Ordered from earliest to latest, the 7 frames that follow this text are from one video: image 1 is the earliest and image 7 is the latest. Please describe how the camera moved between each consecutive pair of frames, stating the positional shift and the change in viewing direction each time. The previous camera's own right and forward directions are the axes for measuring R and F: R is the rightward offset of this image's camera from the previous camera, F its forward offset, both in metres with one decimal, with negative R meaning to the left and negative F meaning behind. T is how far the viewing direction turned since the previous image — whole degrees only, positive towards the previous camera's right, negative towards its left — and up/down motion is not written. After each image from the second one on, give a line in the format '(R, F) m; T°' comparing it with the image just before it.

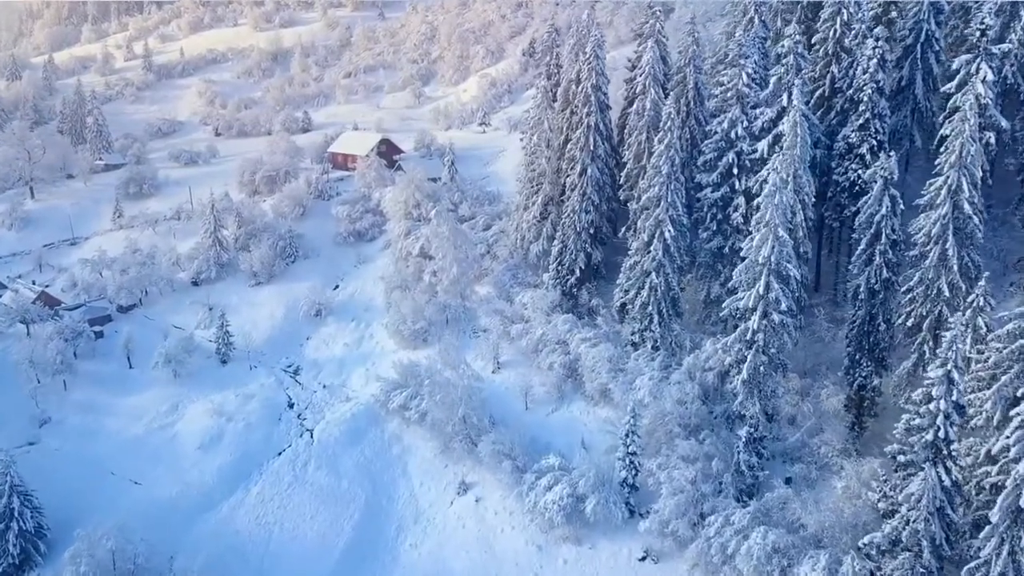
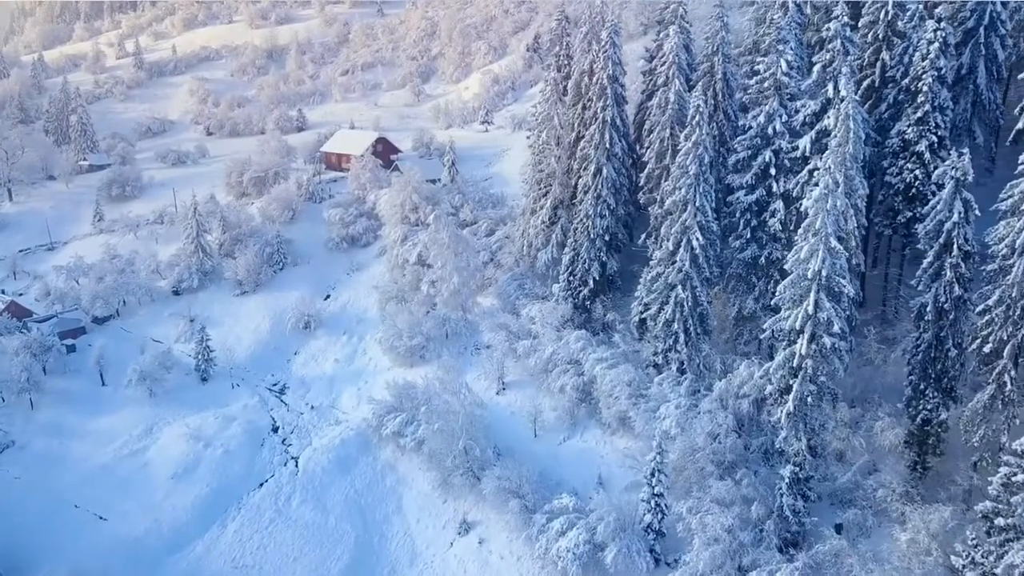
(-0.3, +3.9) m; 0°
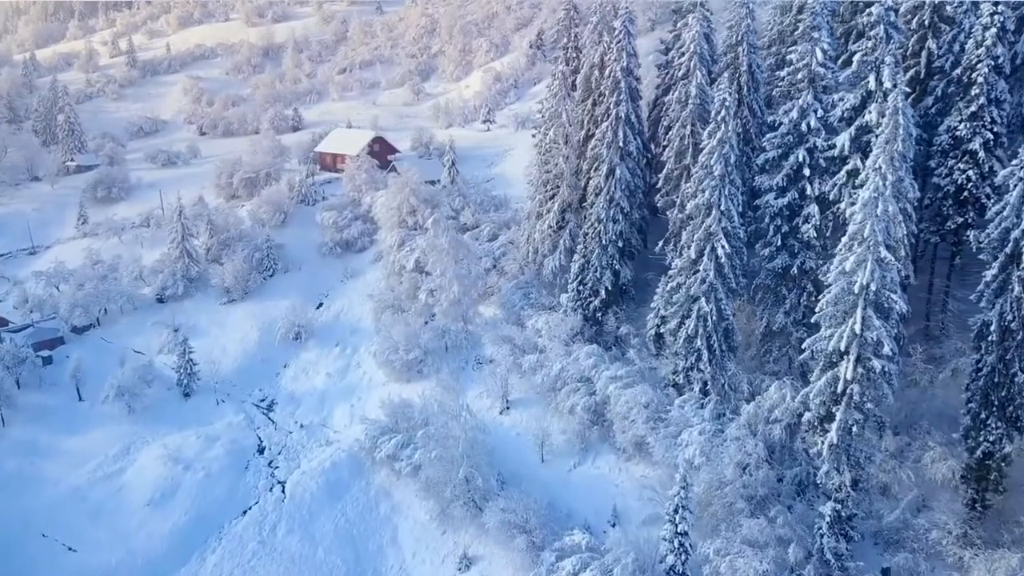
(-0.2, +2.8) m; 0°
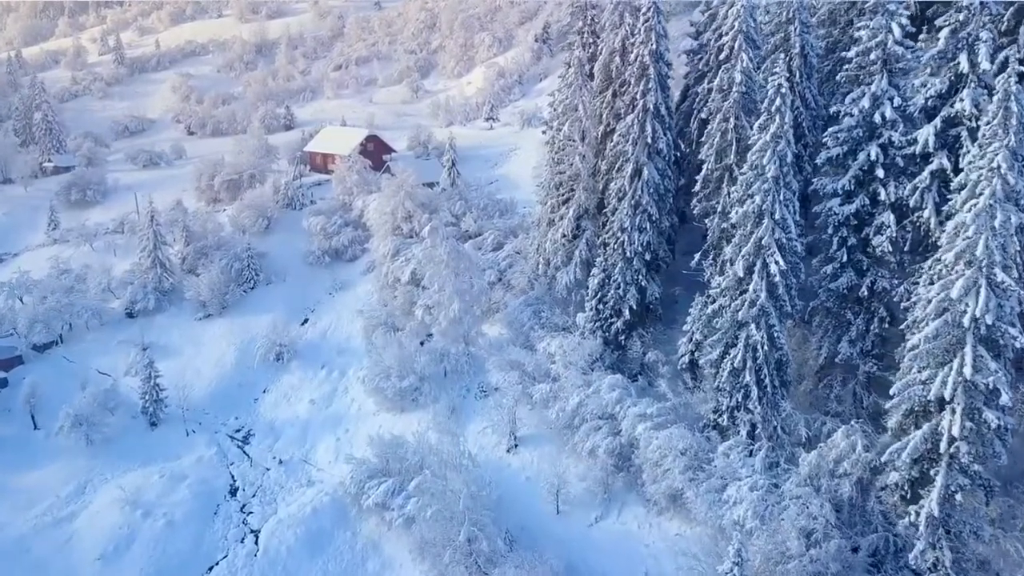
(-0.3, +4.6) m; 0°
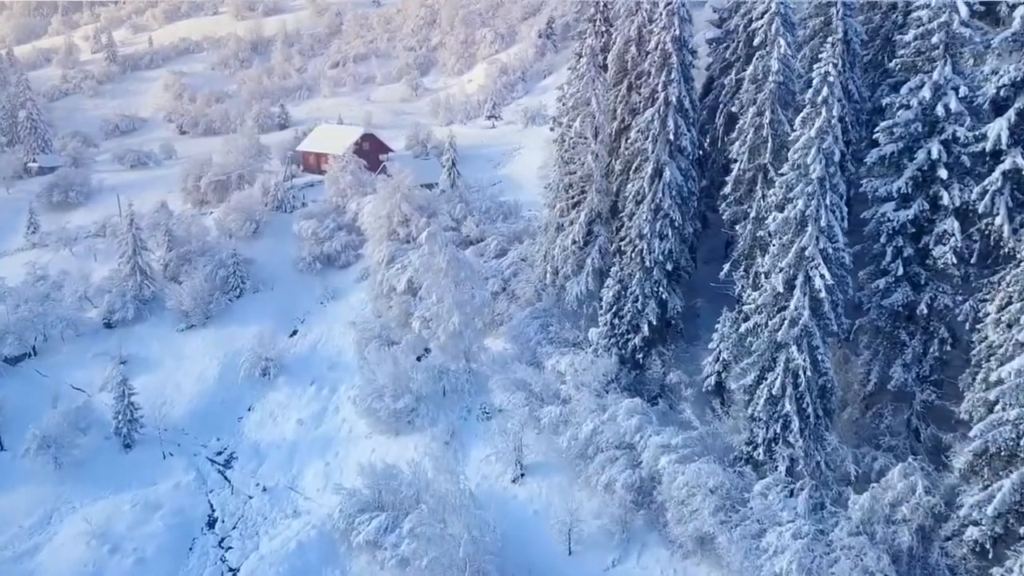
(-0.2, +2.8) m; 0°
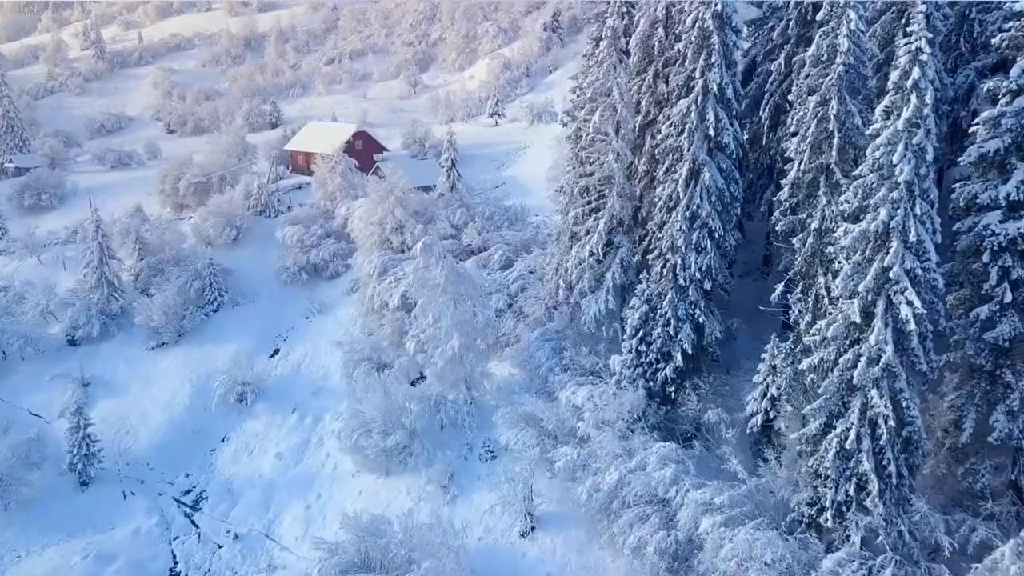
(-0.3, +3.9) m; 0°
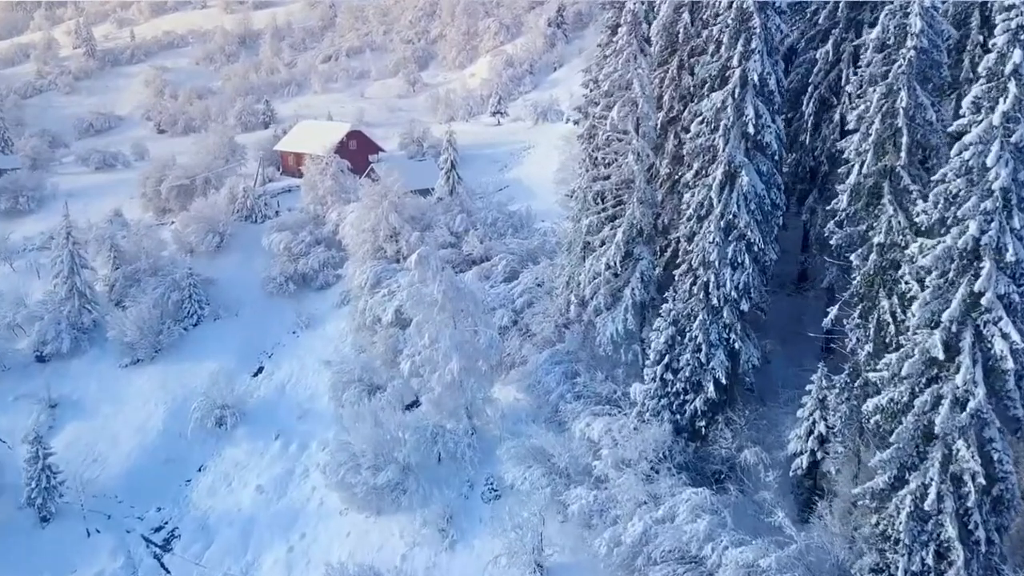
(-0.2, +2.8) m; 0°
